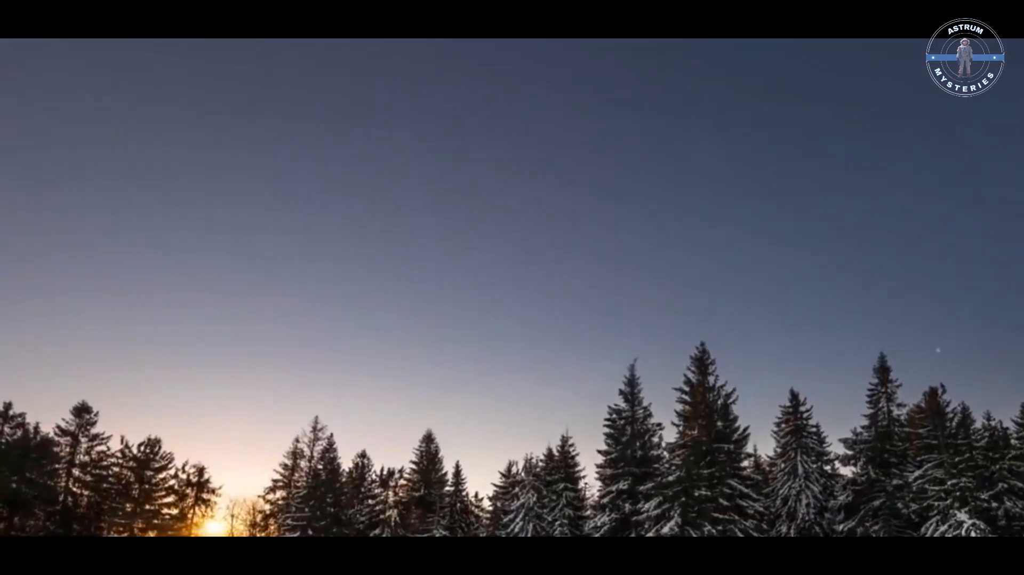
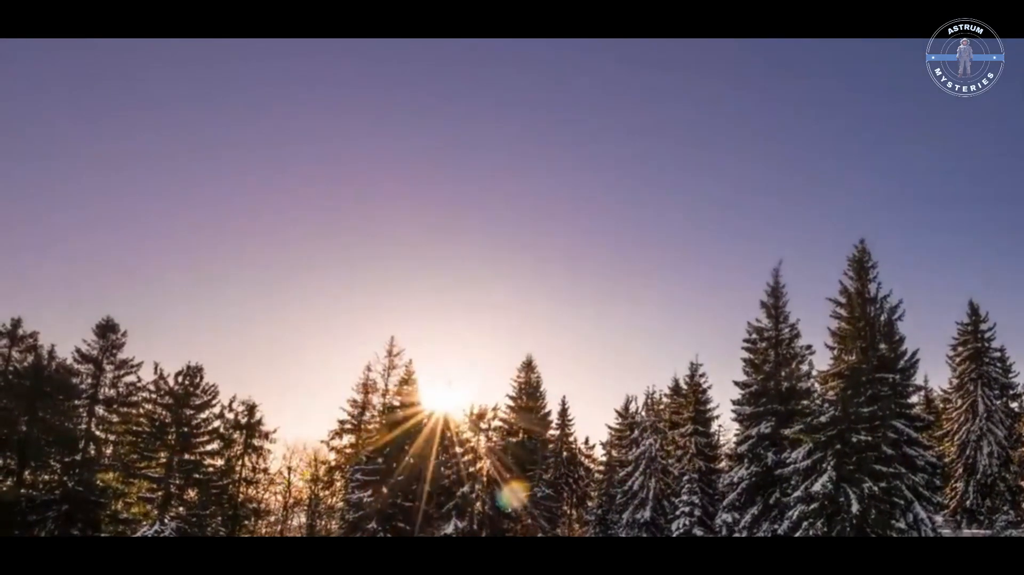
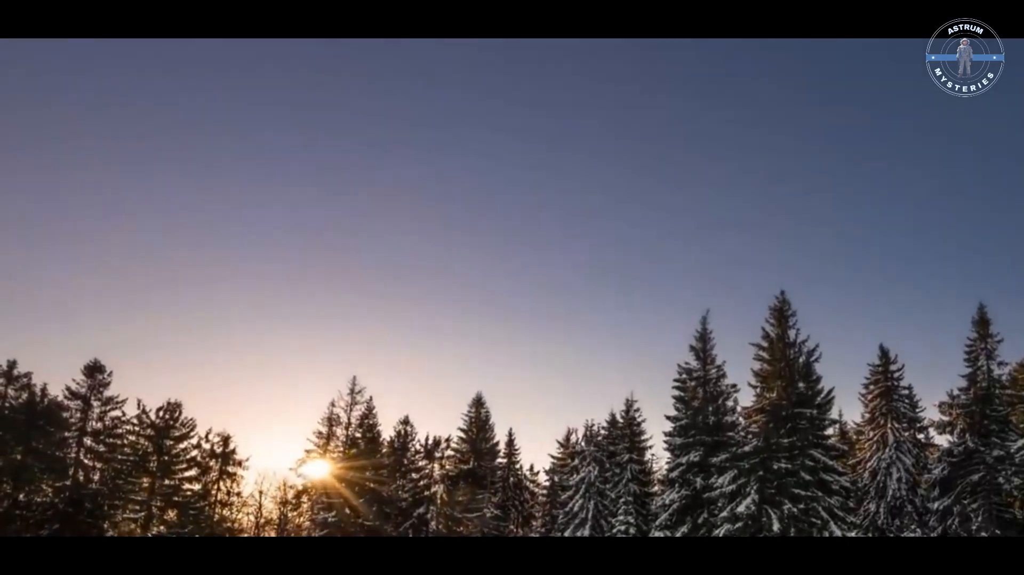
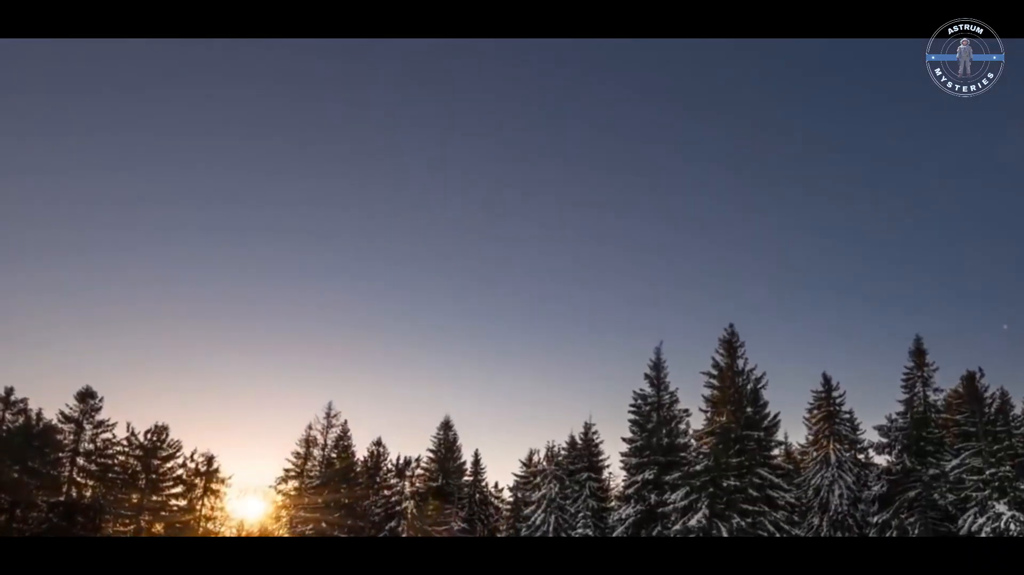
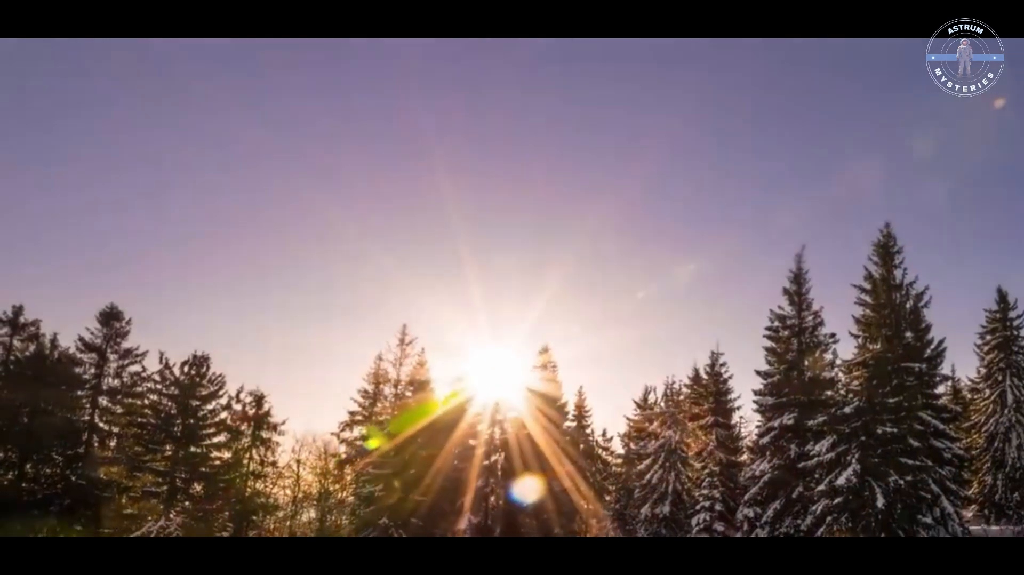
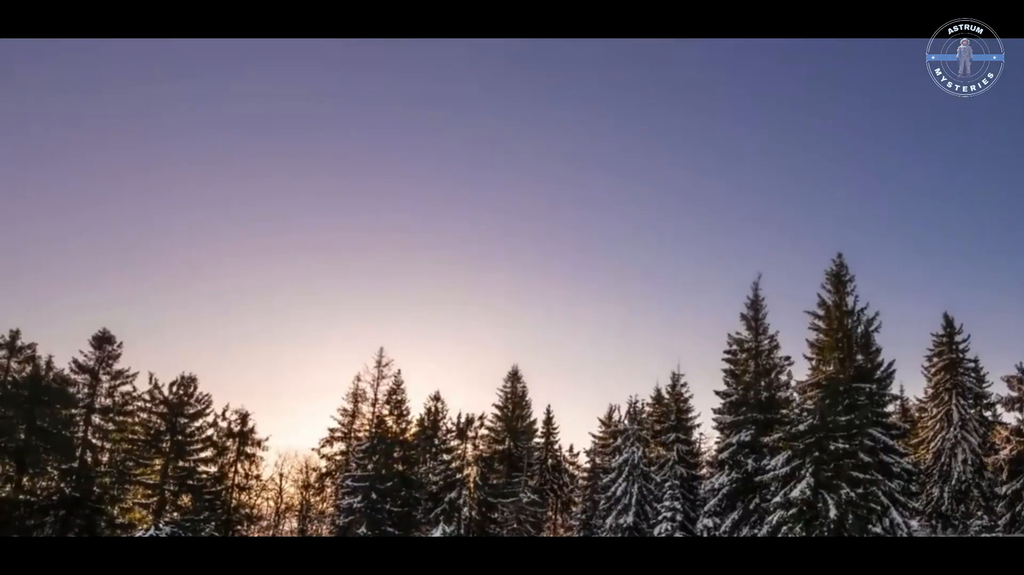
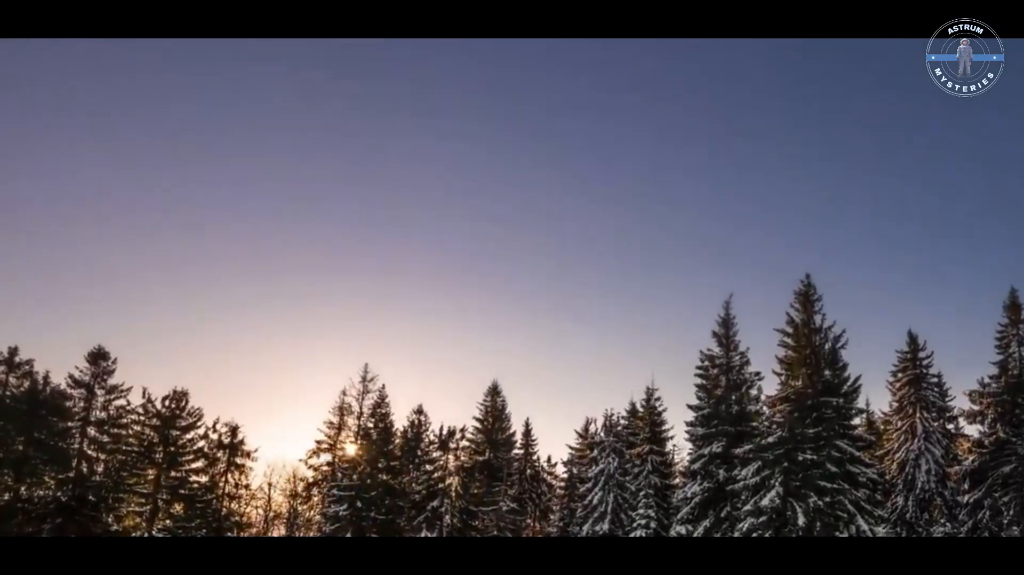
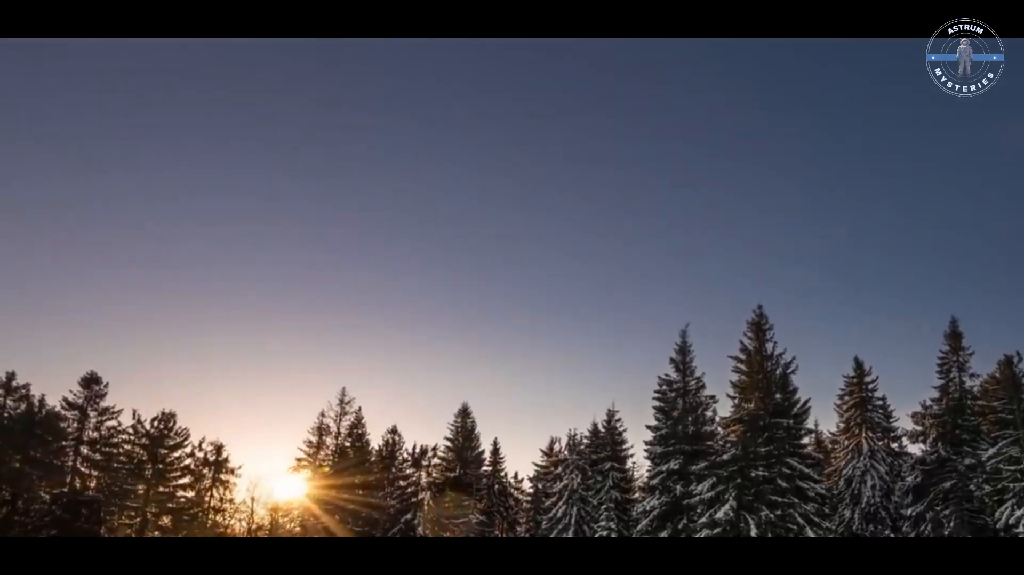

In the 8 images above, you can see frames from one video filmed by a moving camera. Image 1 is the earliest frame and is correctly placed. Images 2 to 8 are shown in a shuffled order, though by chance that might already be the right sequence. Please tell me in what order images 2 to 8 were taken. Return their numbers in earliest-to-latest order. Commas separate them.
4, 8, 3, 7, 6, 2, 5
